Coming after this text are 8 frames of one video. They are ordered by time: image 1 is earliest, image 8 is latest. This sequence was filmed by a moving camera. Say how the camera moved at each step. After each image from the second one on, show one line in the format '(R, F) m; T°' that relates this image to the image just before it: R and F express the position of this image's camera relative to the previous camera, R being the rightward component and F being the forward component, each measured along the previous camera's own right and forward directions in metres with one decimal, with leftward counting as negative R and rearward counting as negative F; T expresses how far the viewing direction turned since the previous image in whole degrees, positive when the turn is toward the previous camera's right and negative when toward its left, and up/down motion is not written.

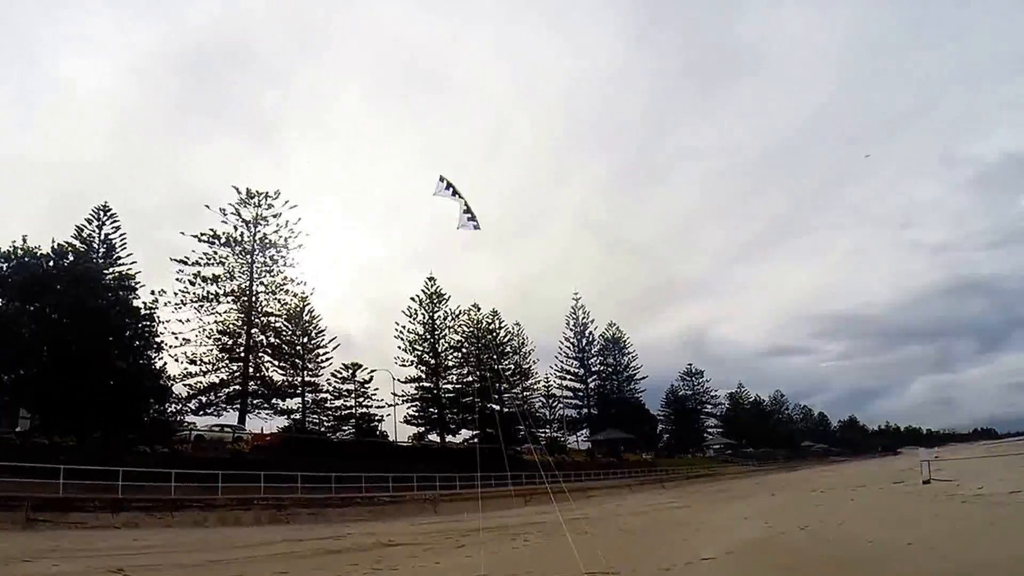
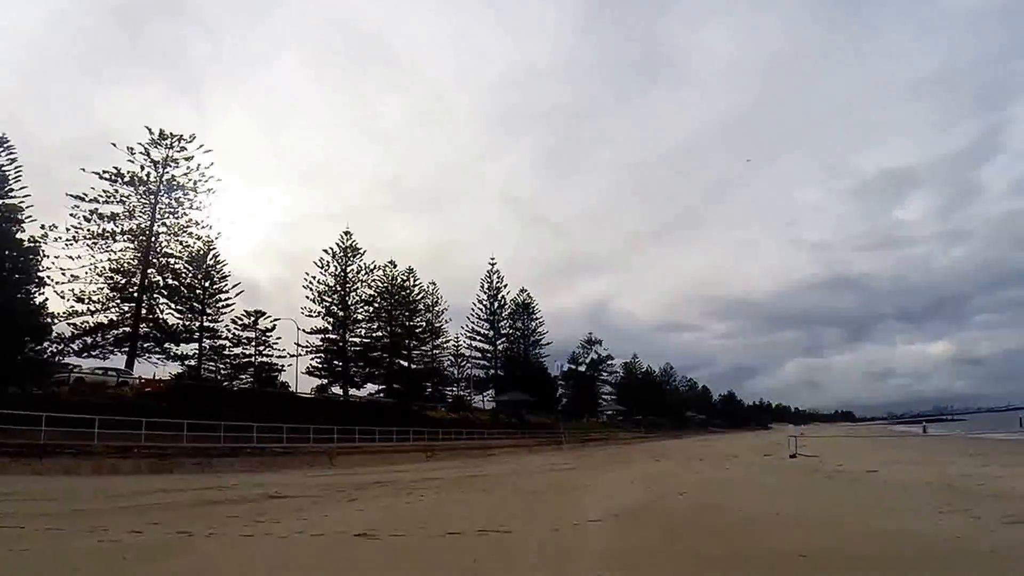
(+0.6, -0.3) m; +5°
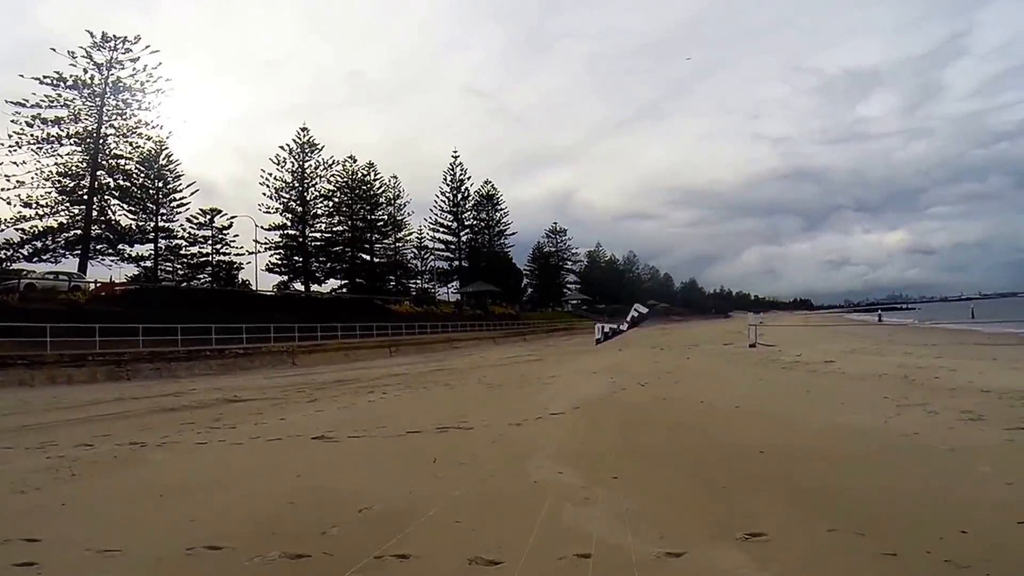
(+0.3, +0.3) m; +2°
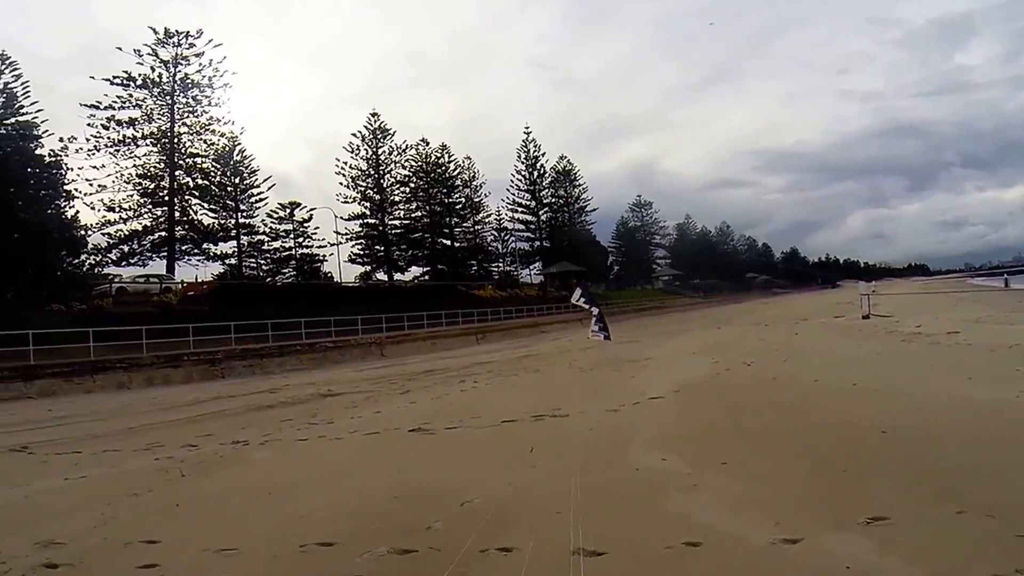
(-0.3, +0.3) m; -5°
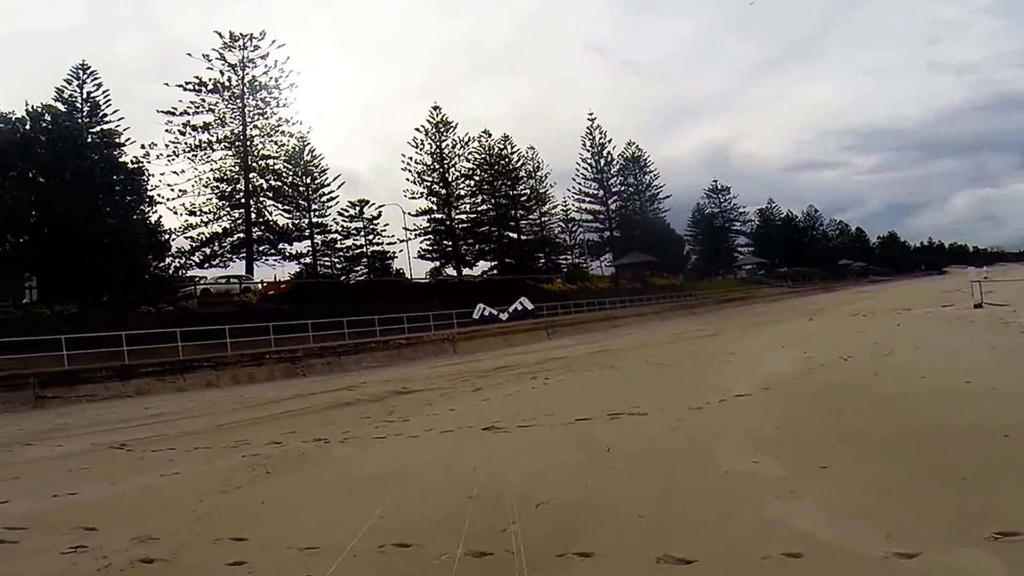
(-0.1, +0.1) m; -5°
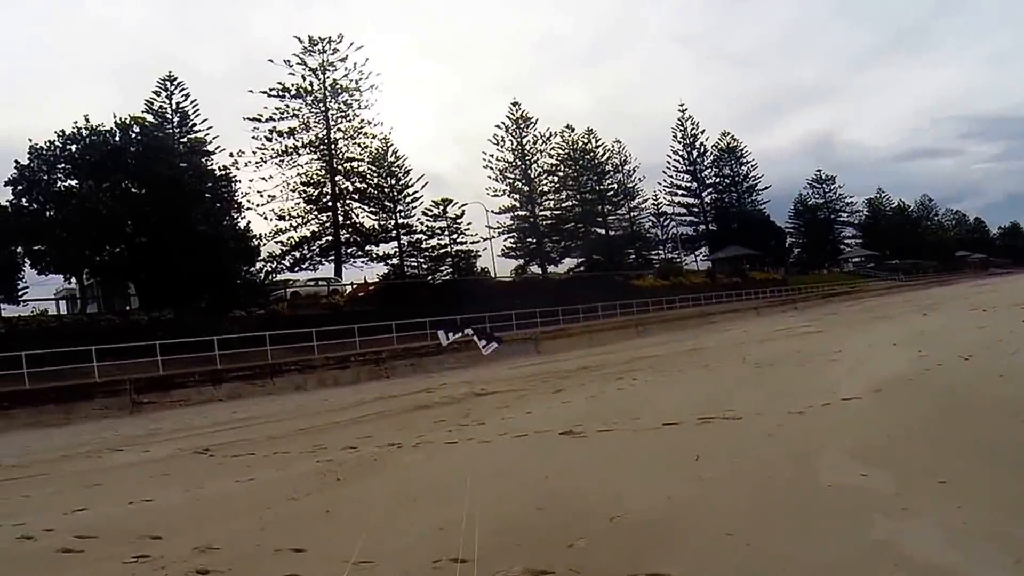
(+0.3, +0.5) m; -7°
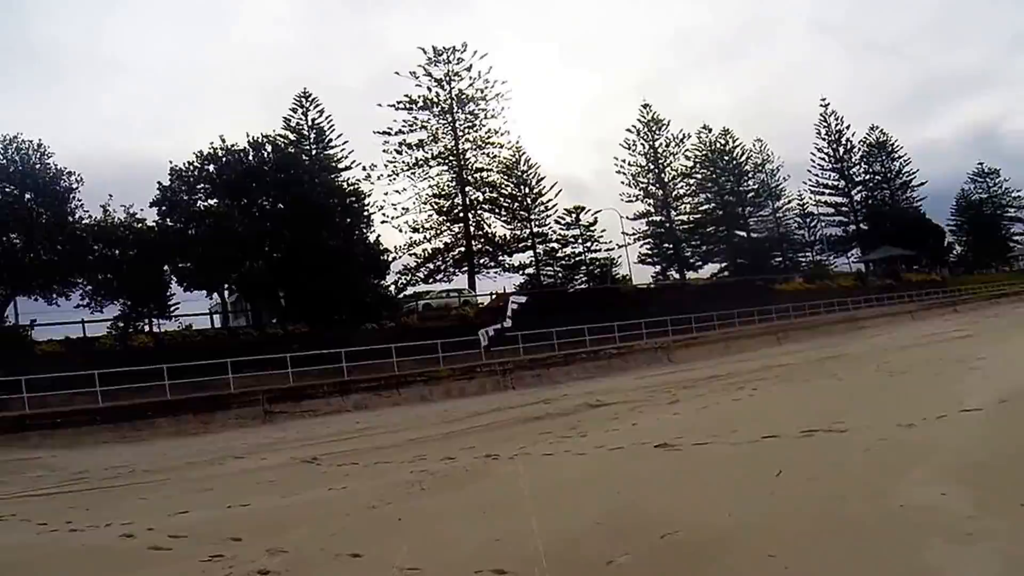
(+1.4, -0.2) m; -13°
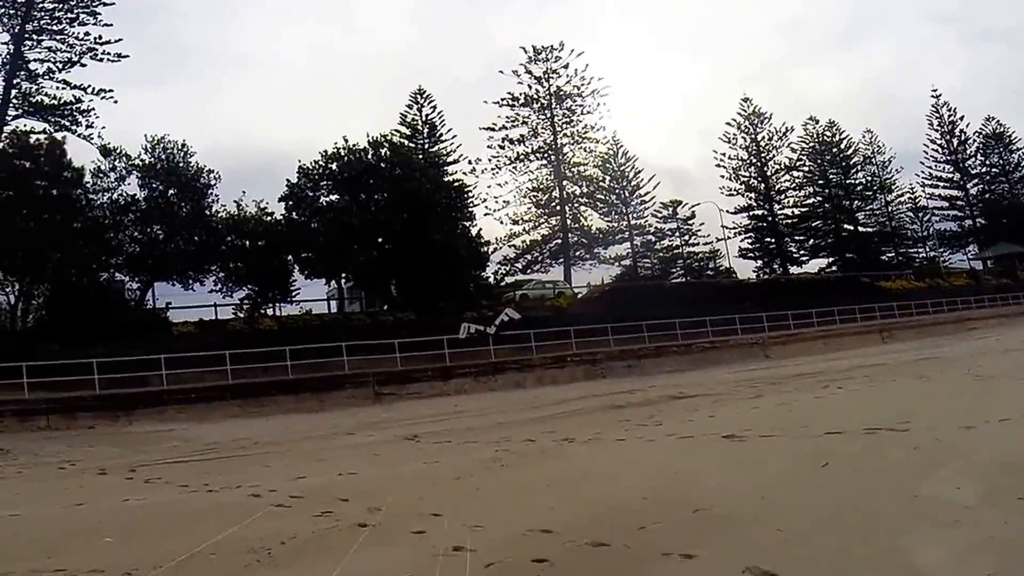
(+0.5, -0.7) m; -8°
